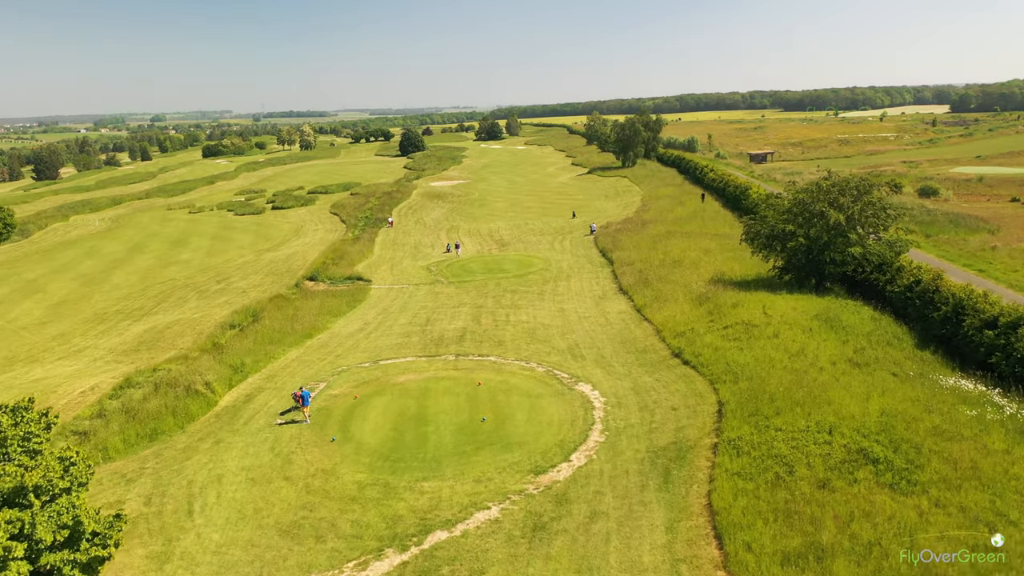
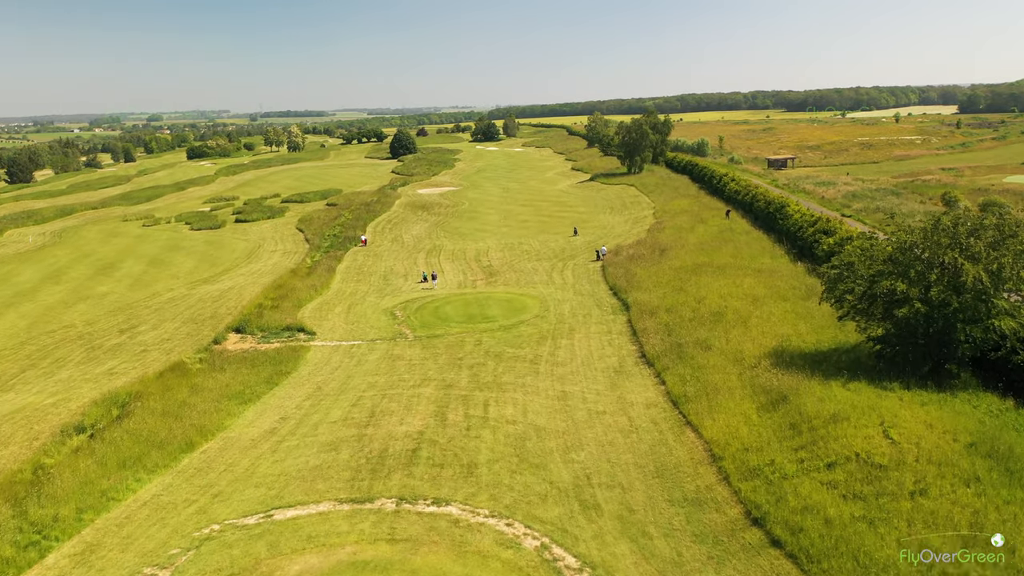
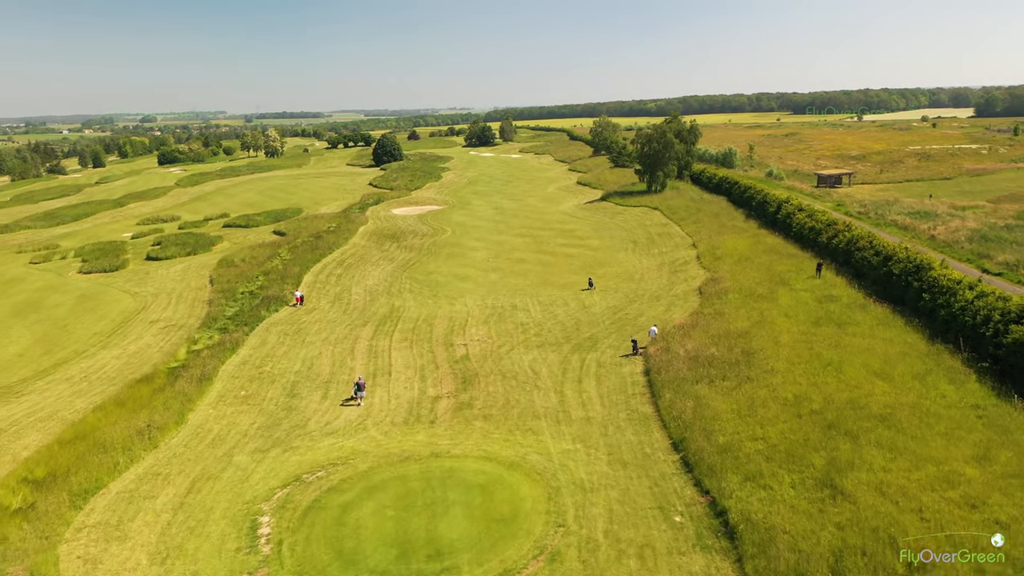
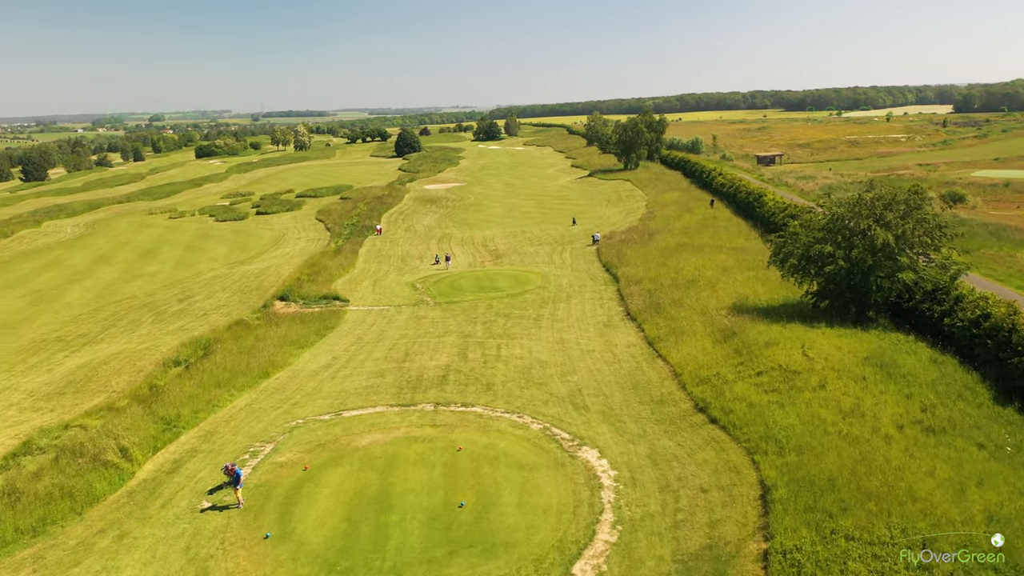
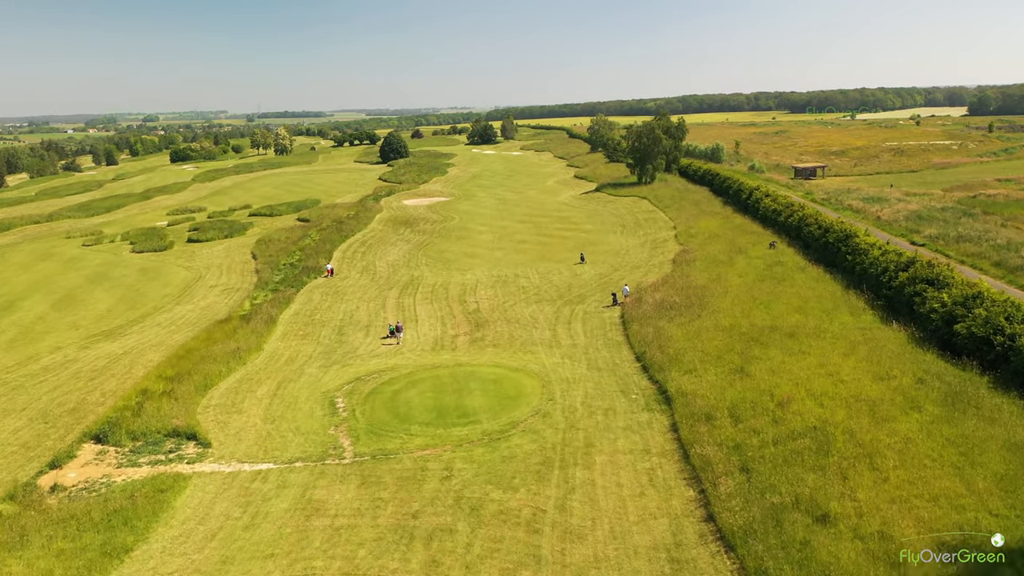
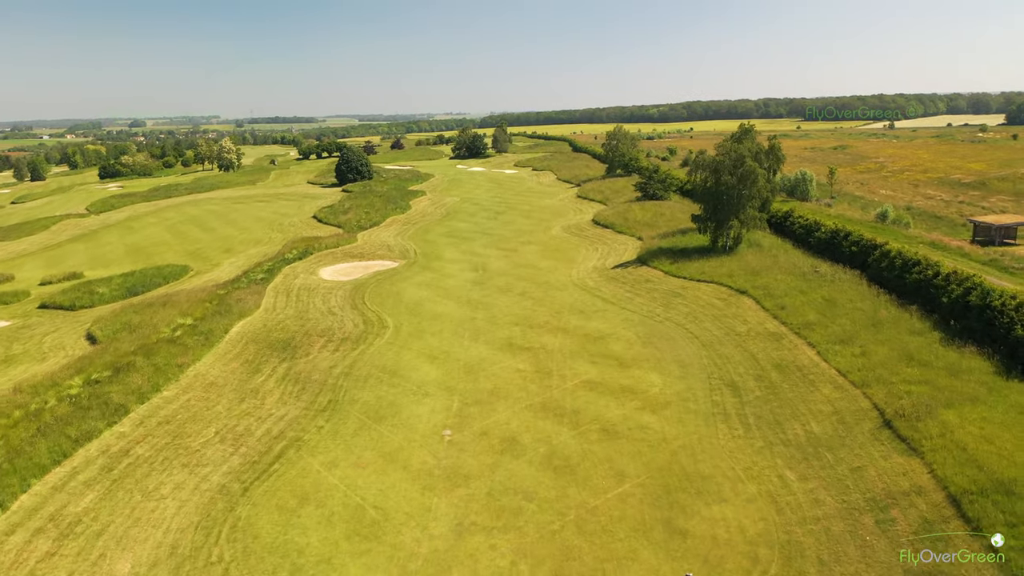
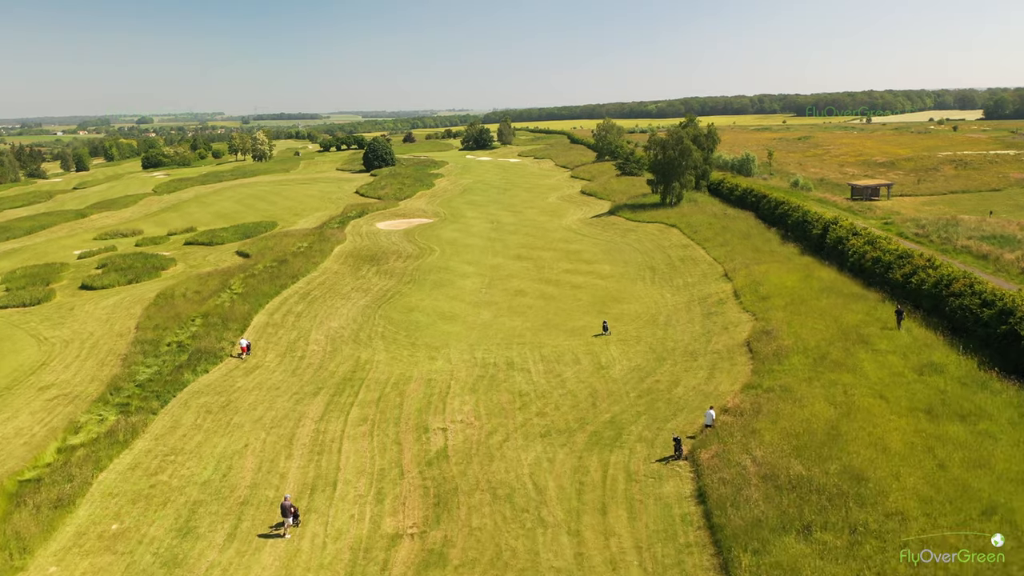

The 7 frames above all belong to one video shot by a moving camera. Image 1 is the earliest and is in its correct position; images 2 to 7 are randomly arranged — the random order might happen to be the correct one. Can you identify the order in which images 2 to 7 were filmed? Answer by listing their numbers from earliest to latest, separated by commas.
4, 2, 5, 3, 7, 6
